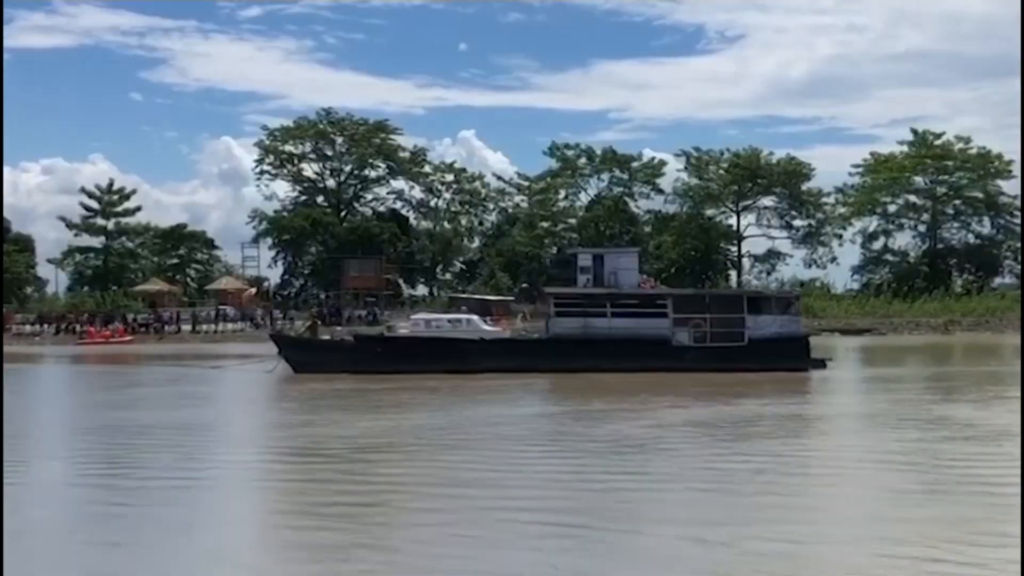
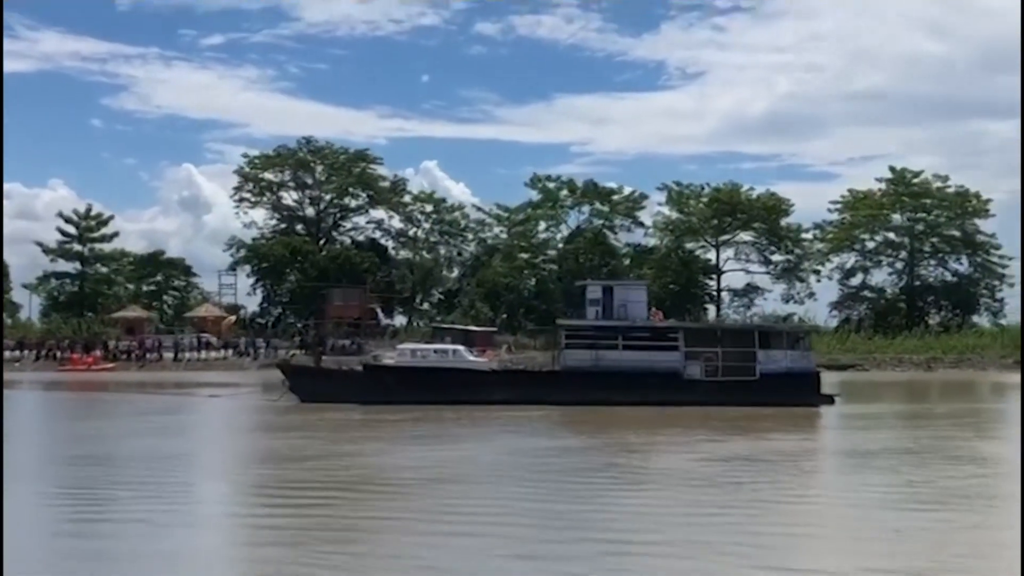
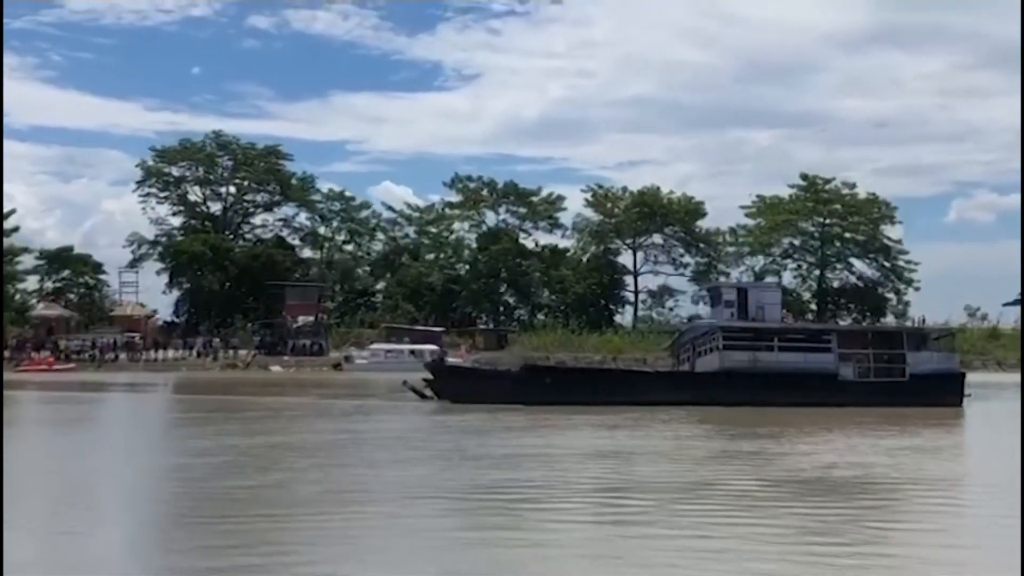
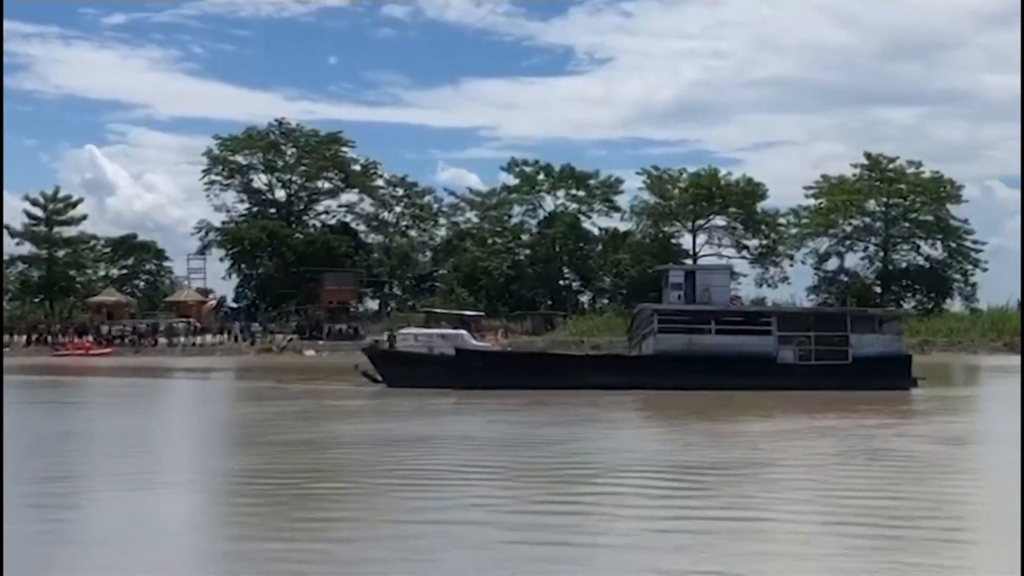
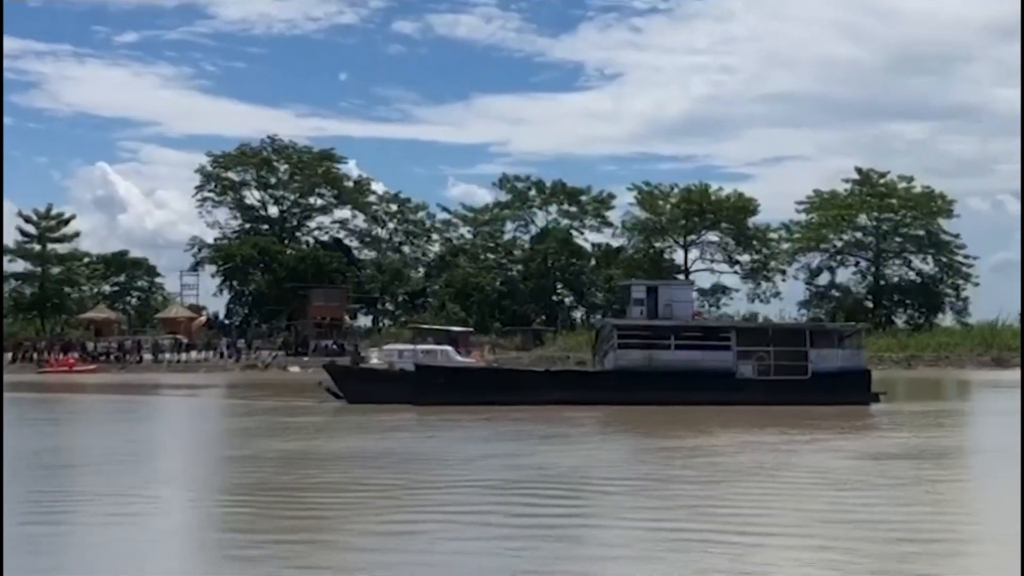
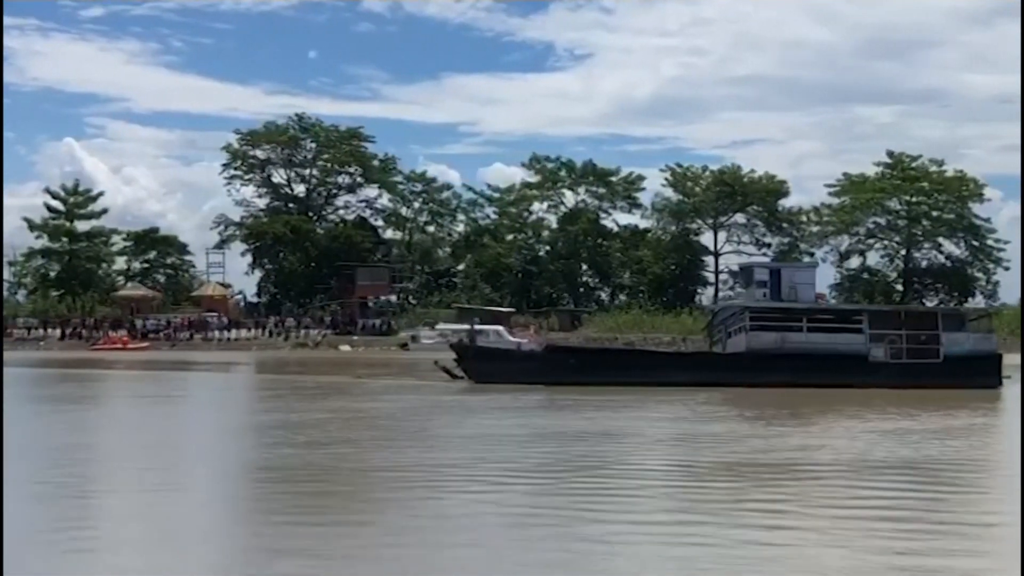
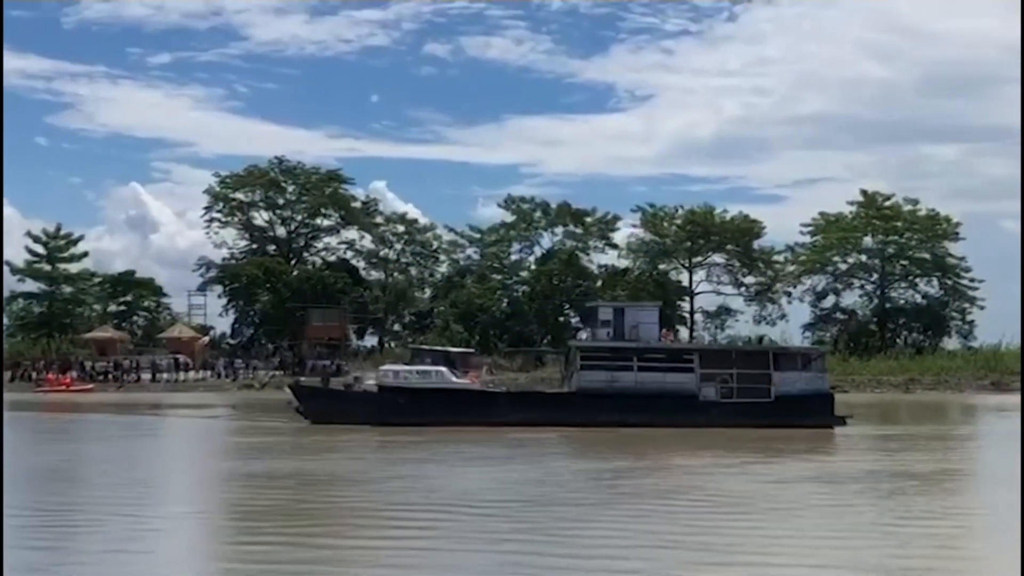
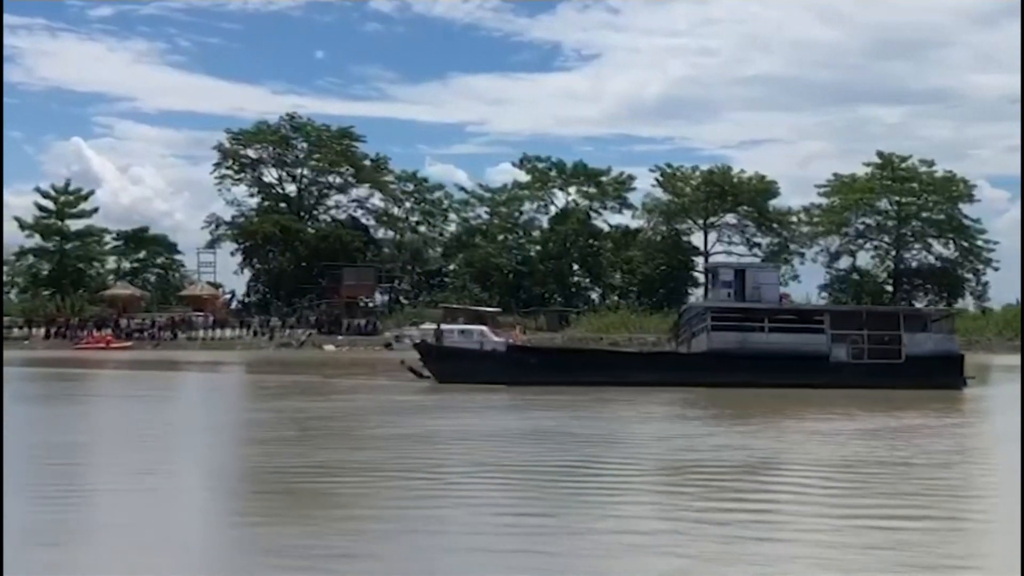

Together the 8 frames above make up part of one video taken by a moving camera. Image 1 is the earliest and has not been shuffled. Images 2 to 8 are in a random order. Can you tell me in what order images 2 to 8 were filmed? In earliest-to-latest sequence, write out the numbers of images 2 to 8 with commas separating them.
2, 7, 5, 4, 8, 6, 3
